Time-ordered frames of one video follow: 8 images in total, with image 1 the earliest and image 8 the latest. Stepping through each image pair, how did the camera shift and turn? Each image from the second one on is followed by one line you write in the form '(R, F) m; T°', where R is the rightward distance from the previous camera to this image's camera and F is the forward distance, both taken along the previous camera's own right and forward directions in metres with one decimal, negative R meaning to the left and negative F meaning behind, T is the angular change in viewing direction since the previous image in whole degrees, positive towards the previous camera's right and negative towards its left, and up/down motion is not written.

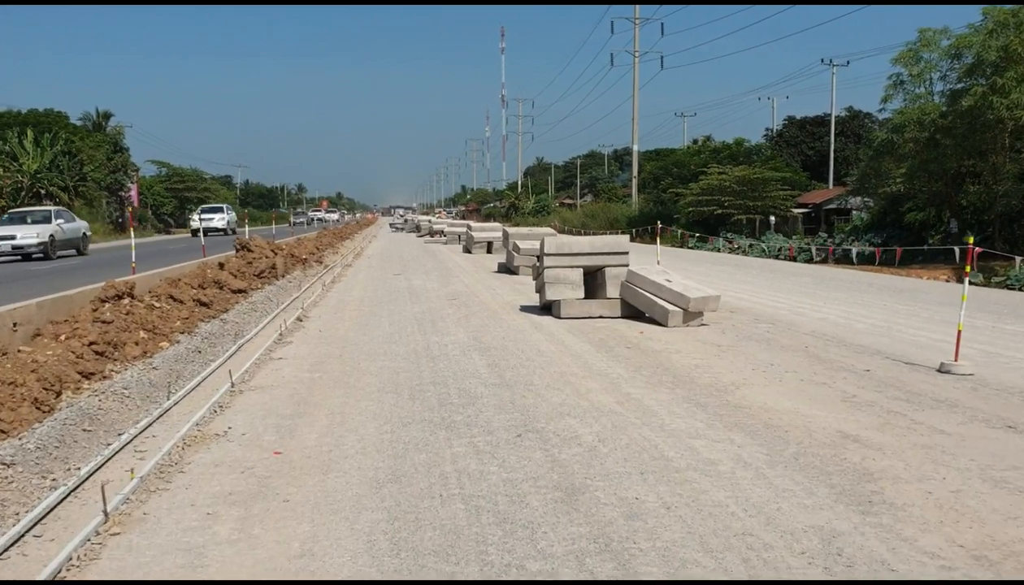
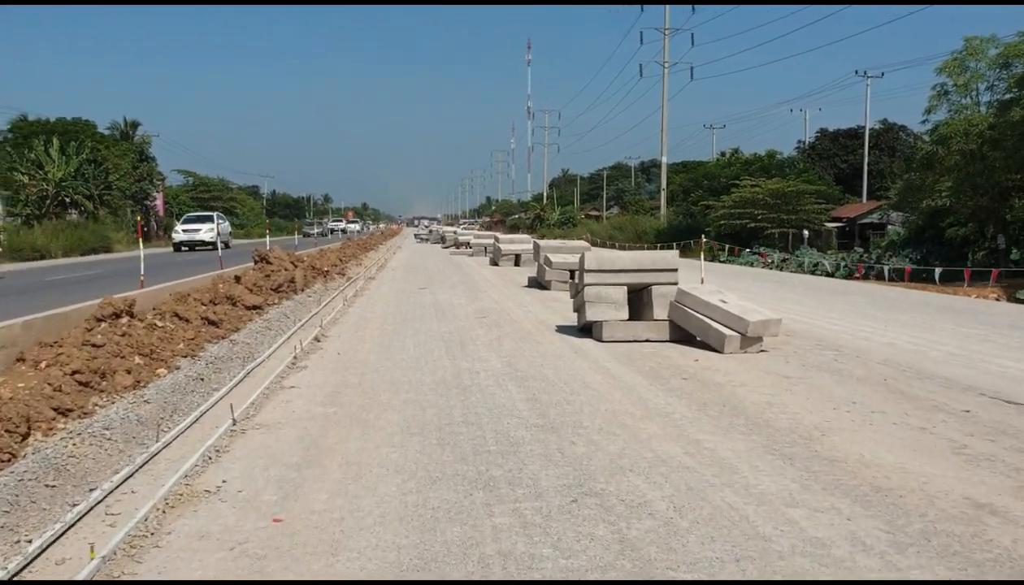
(-0.2, +1.3) m; -1°
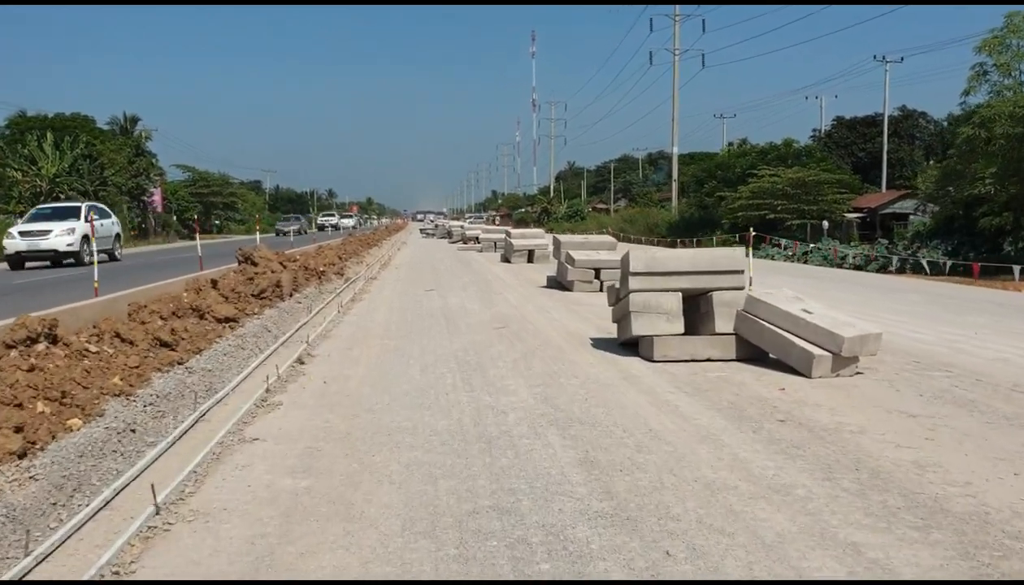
(-0.3, +2.7) m; 0°
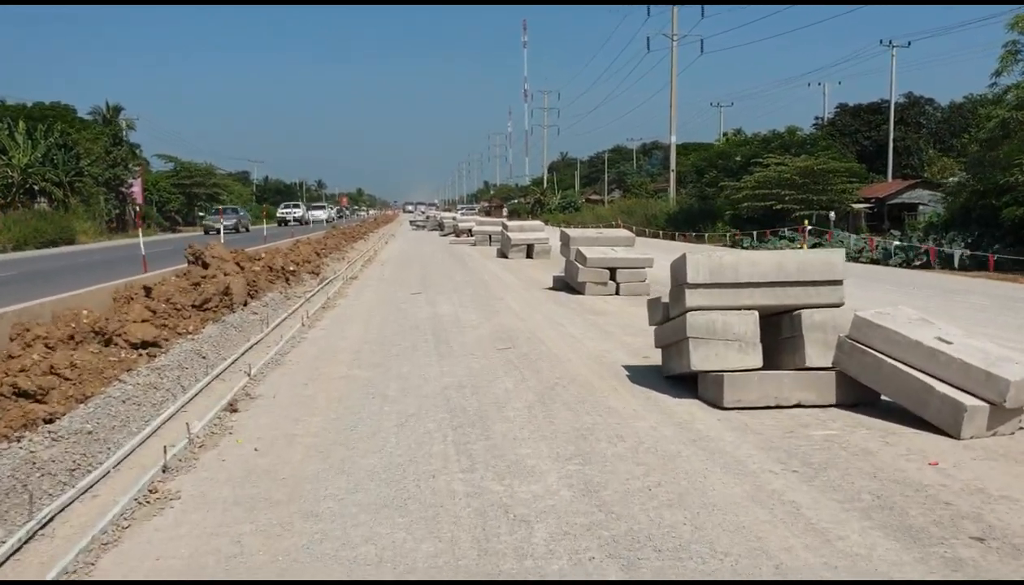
(-0.2, +3.2) m; 0°
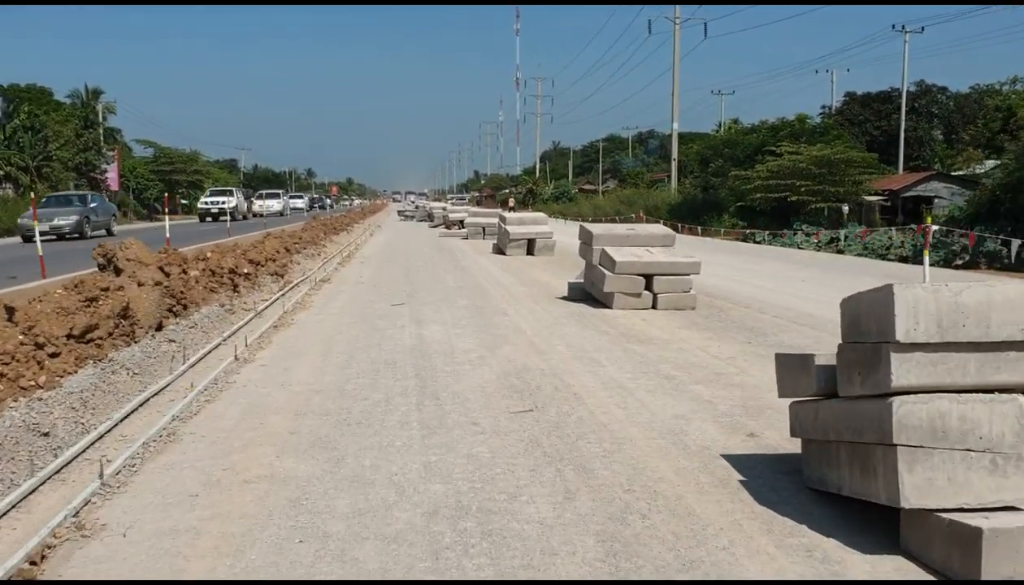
(-0.3, +4.0) m; +1°
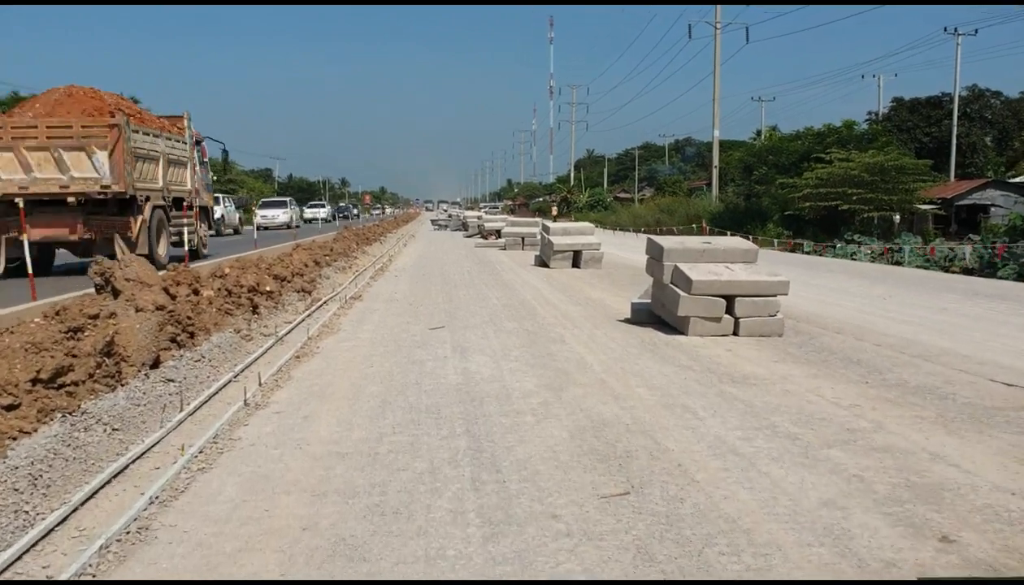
(-0.3, +1.9) m; -2°
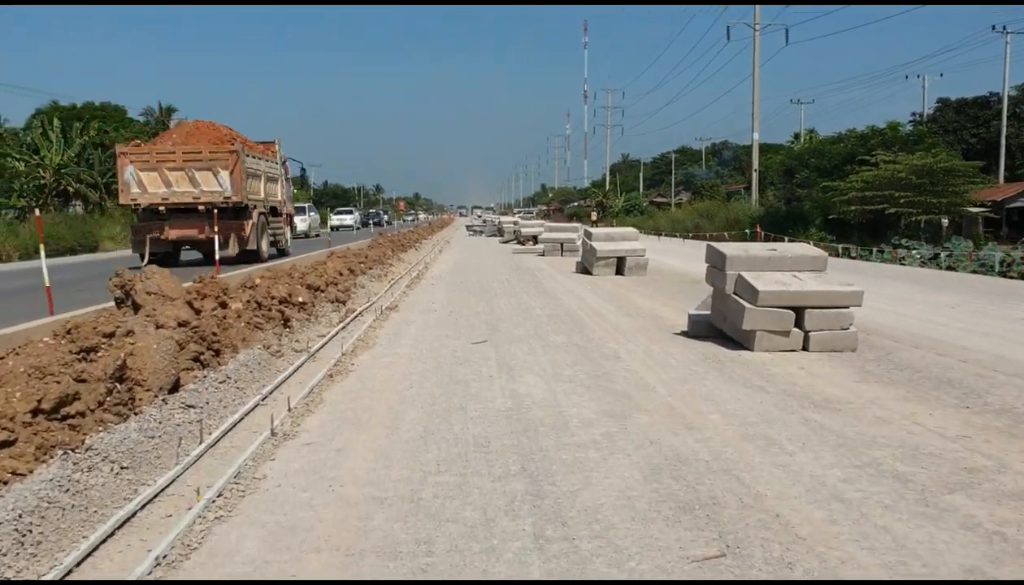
(-0.2, +0.9) m; -2°
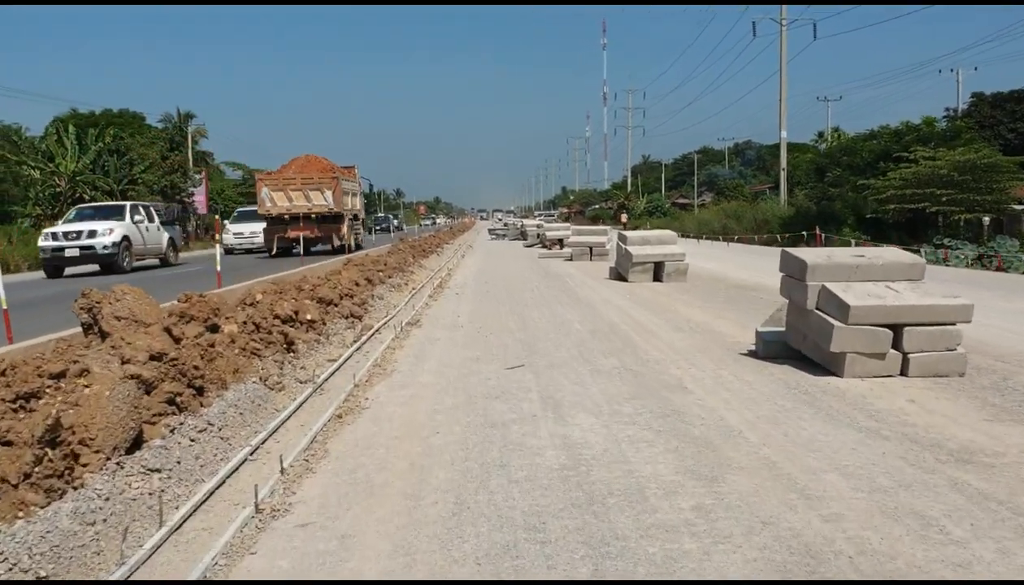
(-0.2, +1.8) m; -1°
